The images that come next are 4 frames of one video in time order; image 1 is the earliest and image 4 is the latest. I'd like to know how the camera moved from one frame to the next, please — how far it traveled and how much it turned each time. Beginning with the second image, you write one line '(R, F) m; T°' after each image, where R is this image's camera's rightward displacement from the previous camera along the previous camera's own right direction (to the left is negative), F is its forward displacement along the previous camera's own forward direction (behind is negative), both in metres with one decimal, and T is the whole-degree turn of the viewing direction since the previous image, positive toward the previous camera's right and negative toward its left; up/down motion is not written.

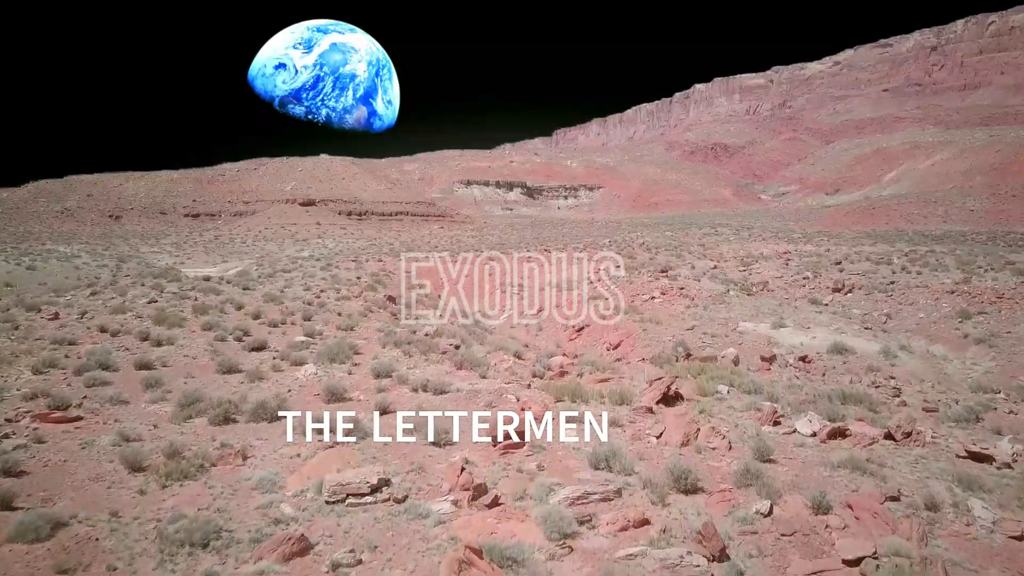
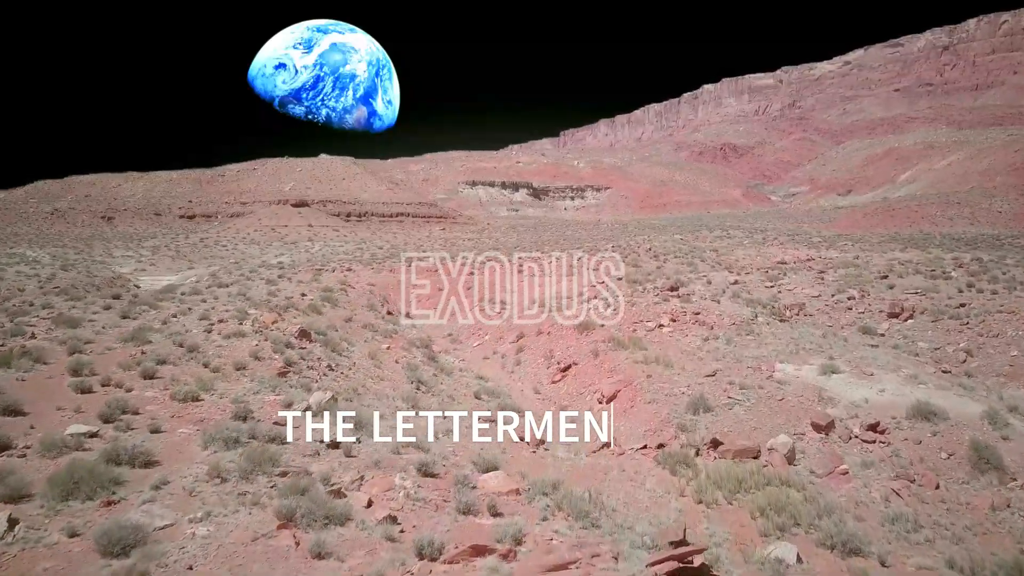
(+0.6, +2.9) m; -1°
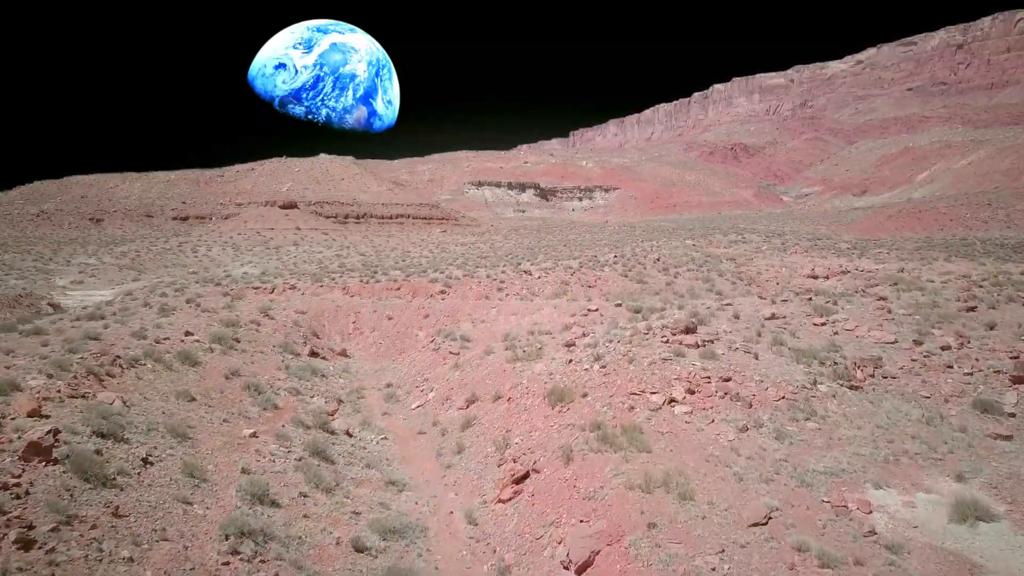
(+0.7, +3.6) m; -1°
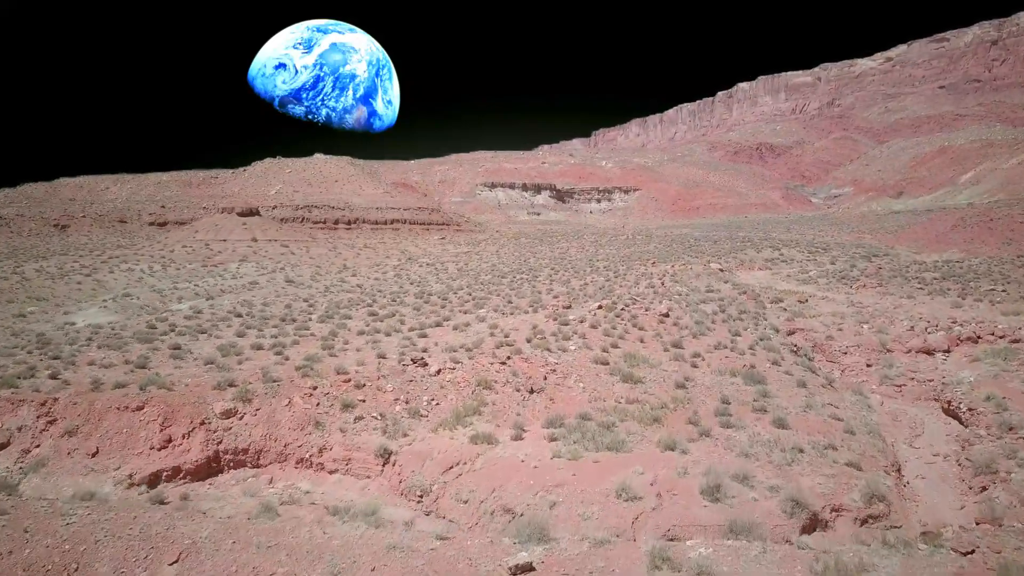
(+2.0, +8.5) m; -2°
